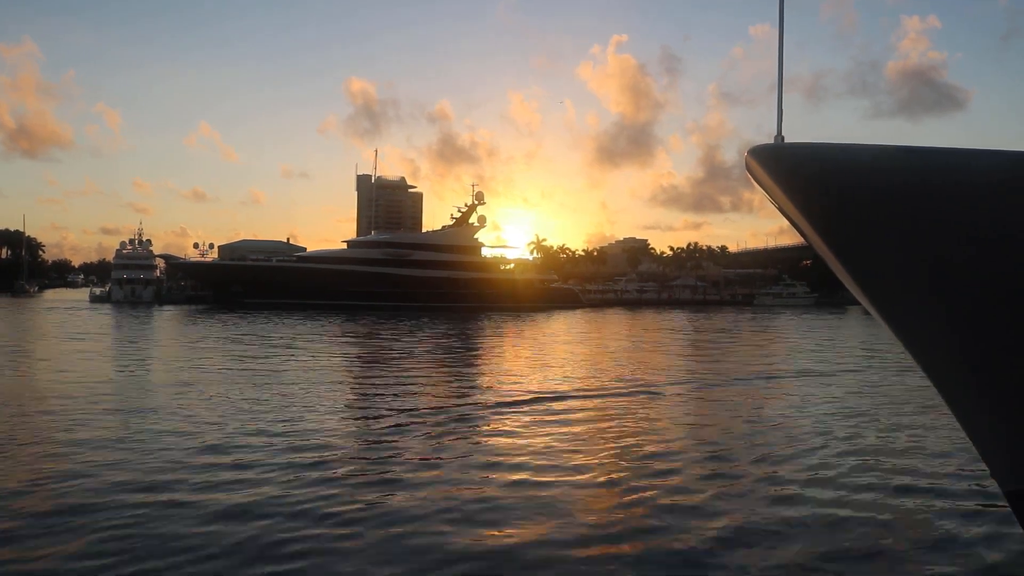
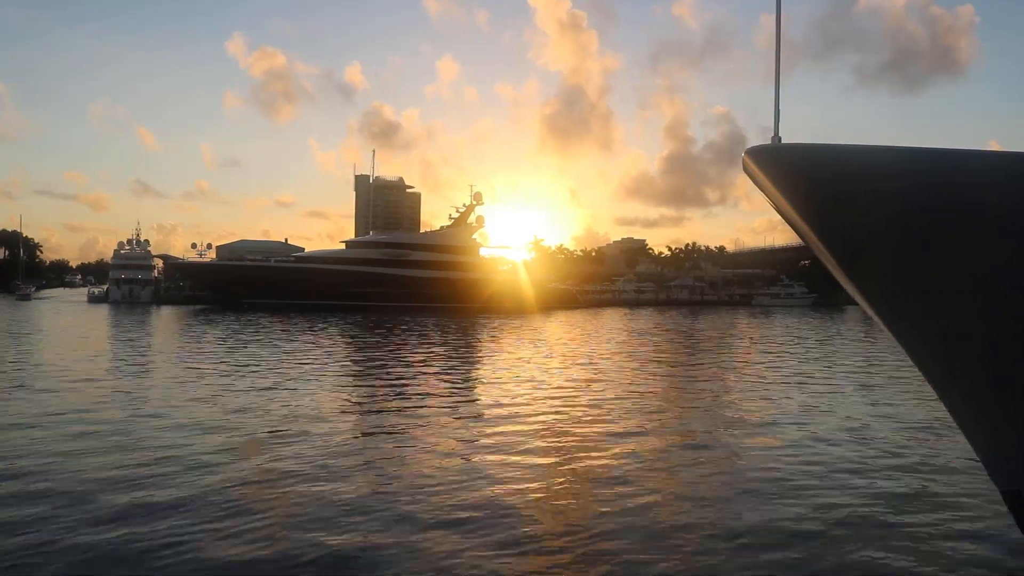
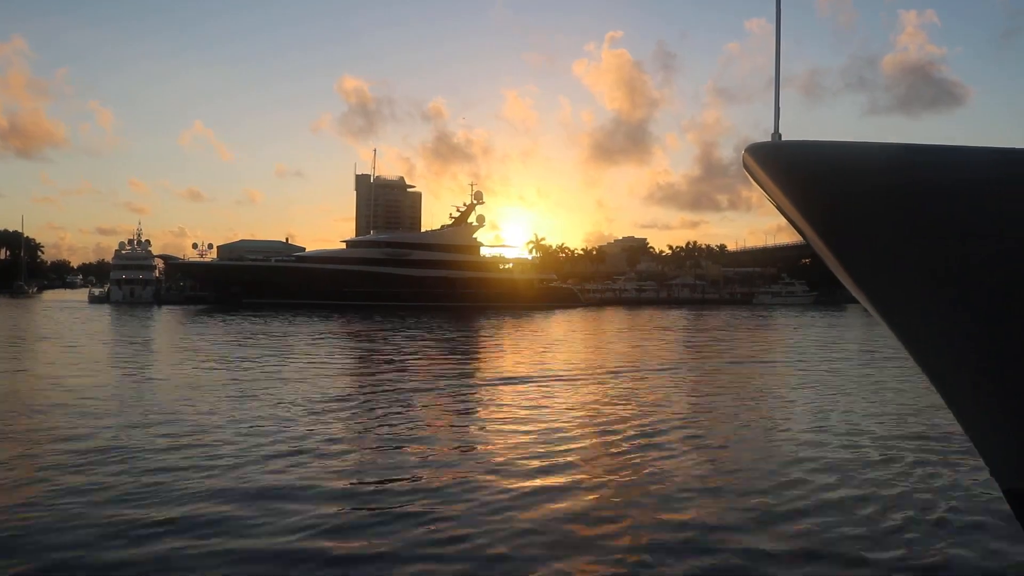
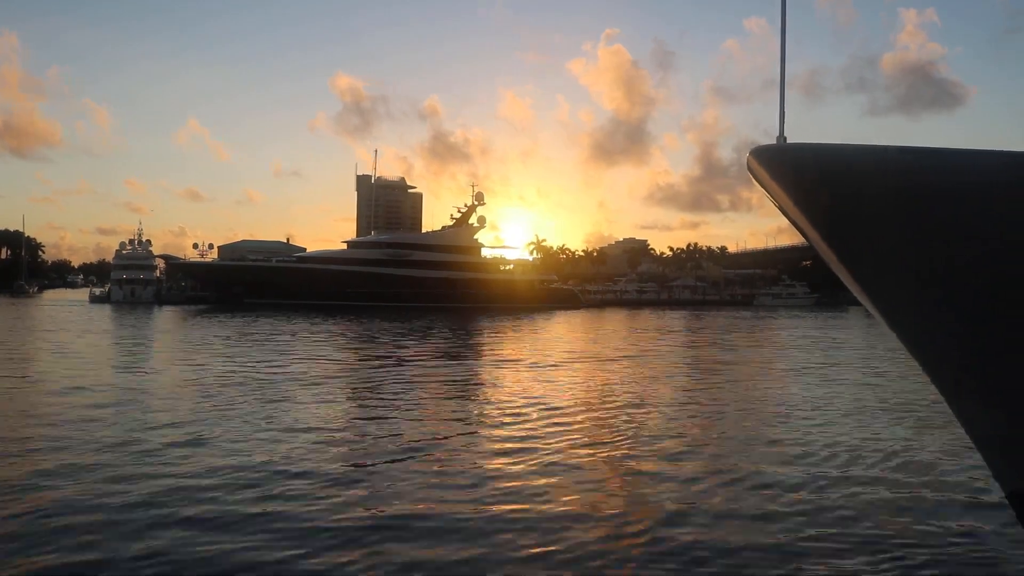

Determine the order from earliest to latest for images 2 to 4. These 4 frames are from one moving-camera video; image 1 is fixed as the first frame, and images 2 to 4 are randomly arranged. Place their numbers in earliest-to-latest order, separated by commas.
3, 4, 2
